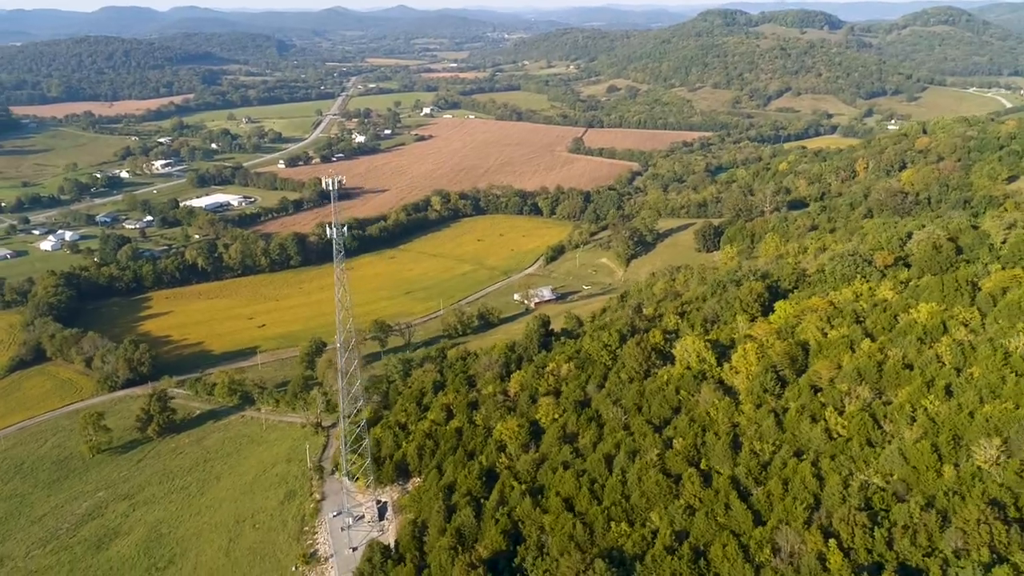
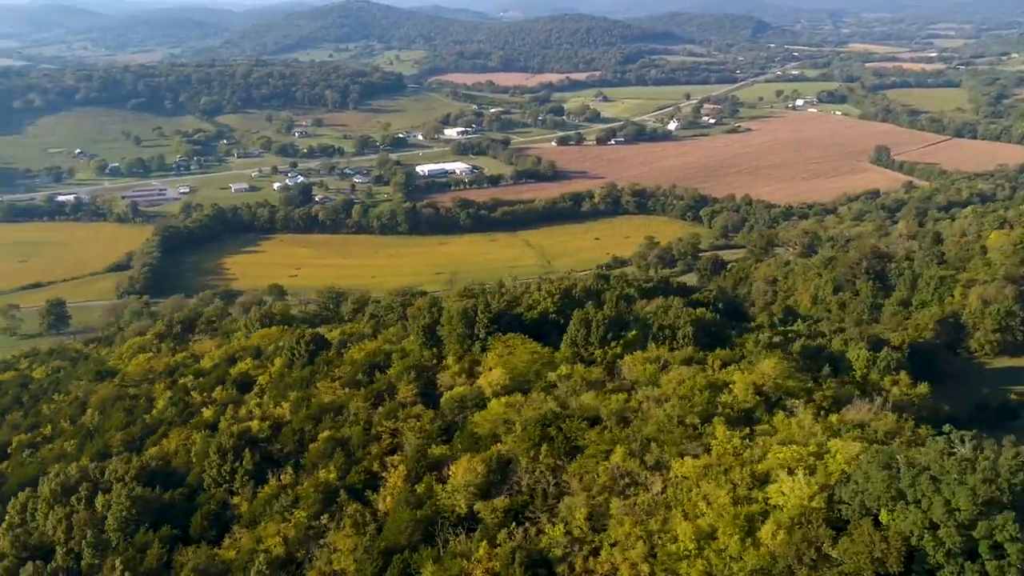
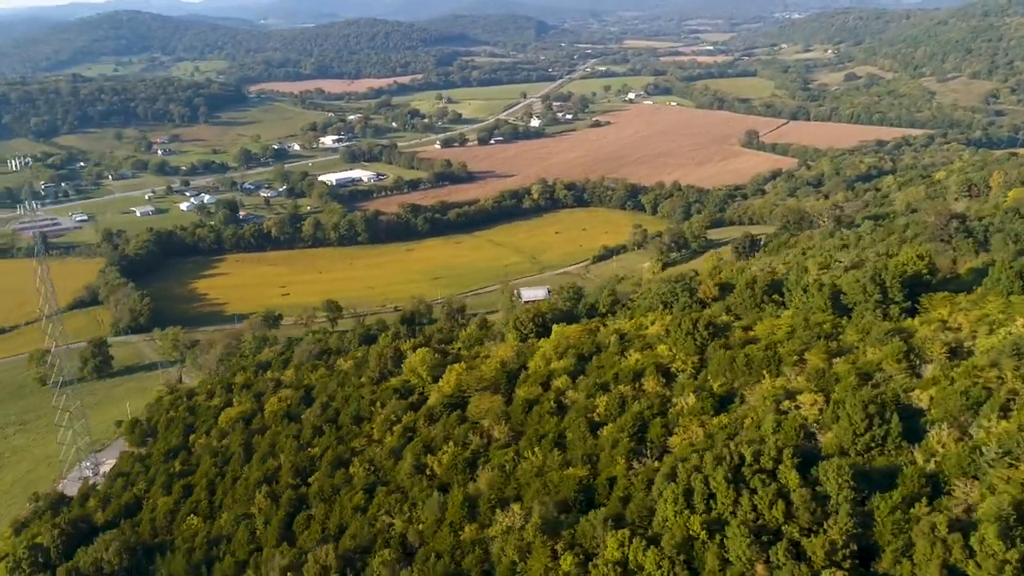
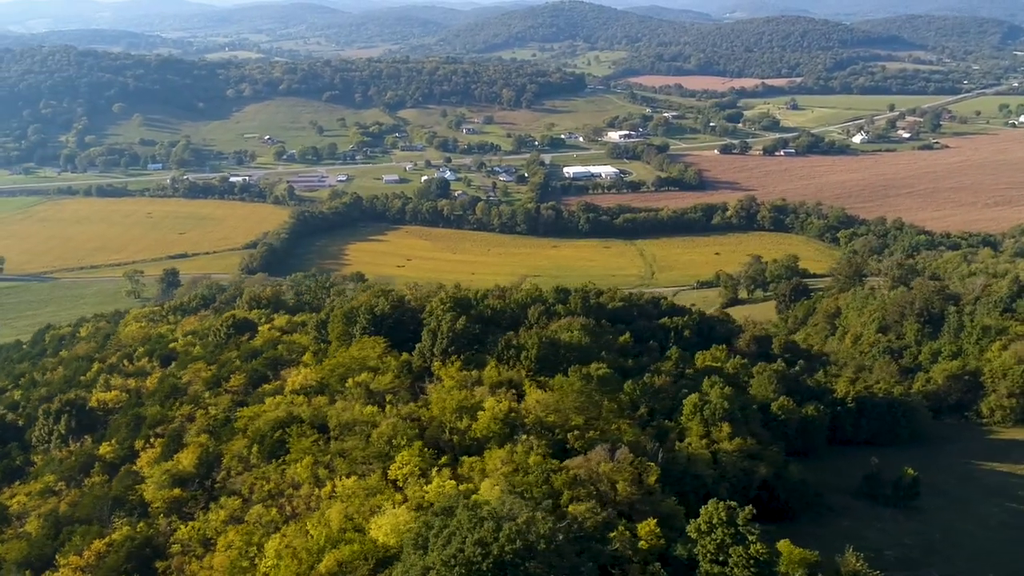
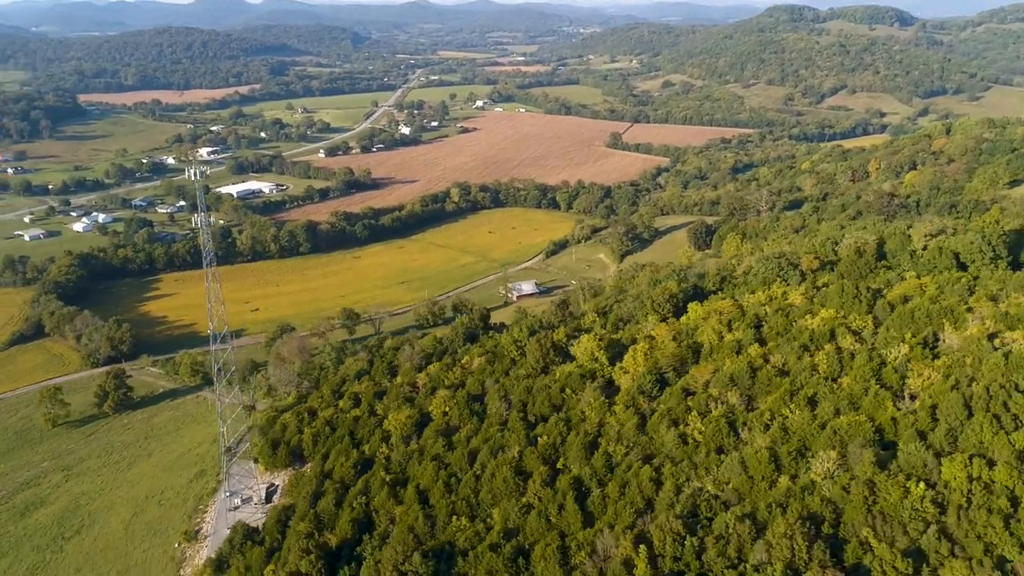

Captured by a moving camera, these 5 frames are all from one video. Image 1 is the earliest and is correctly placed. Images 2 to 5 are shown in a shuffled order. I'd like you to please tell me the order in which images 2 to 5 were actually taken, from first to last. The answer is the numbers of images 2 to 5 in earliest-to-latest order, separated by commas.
5, 3, 2, 4
